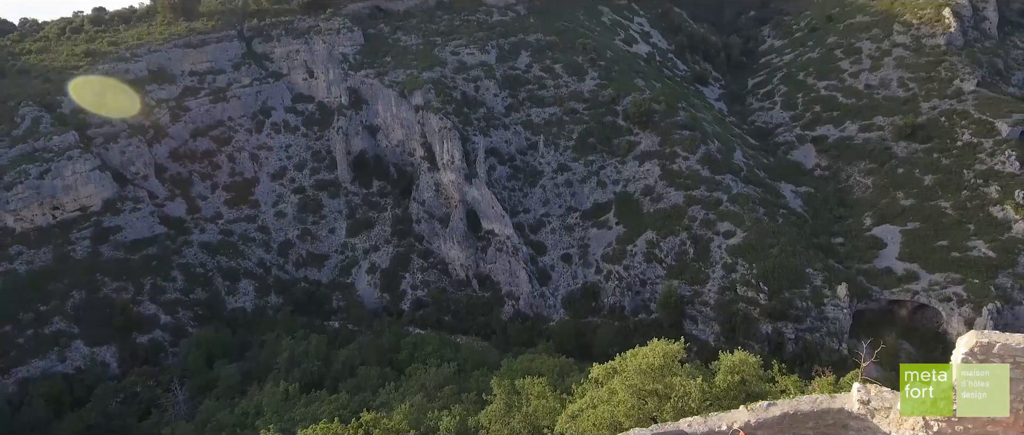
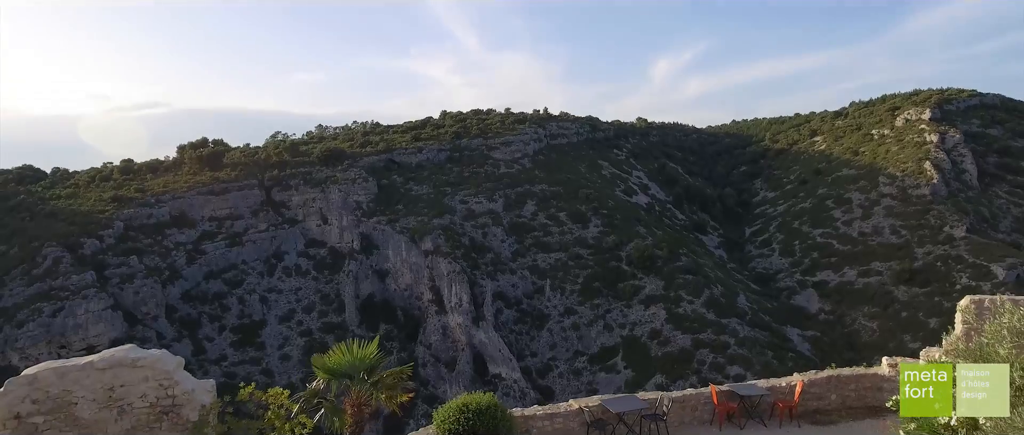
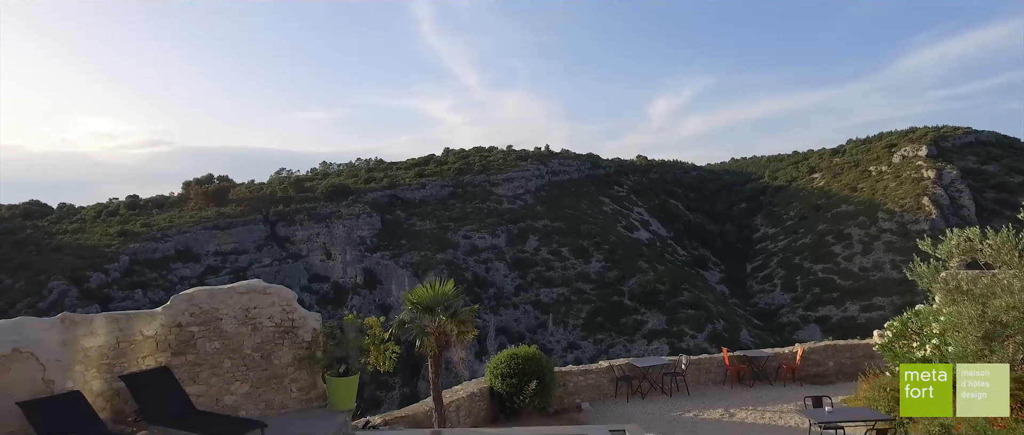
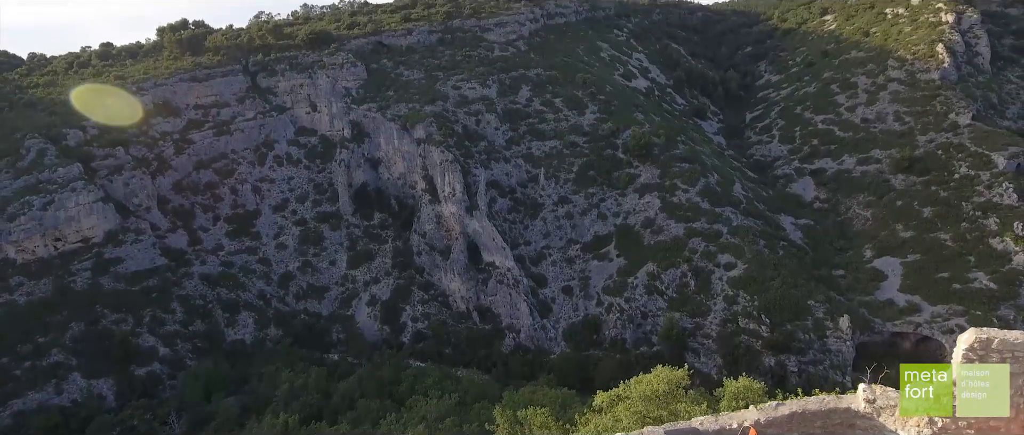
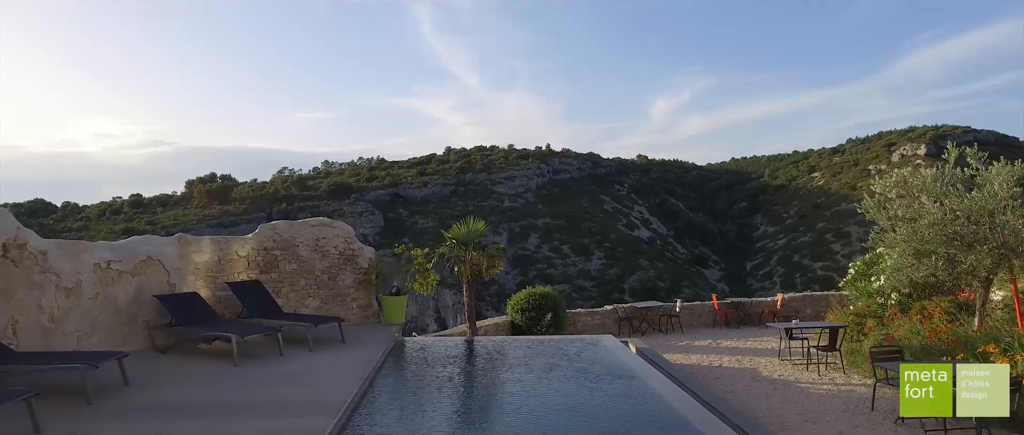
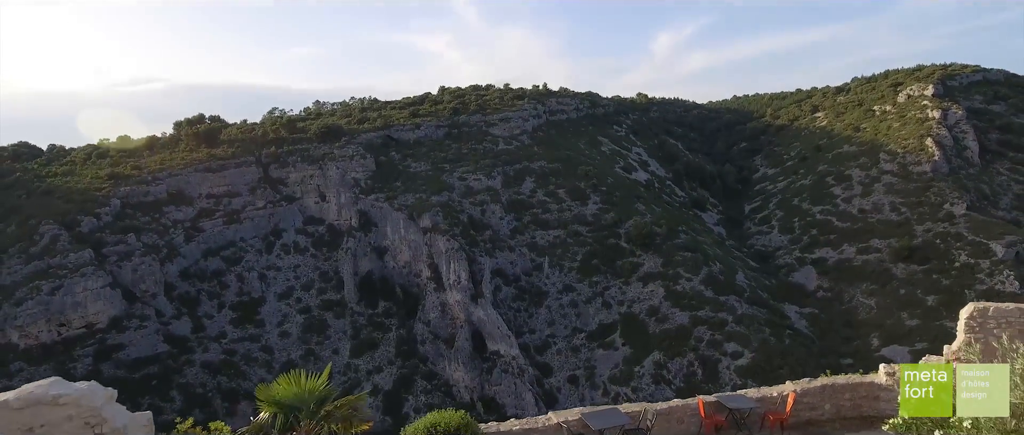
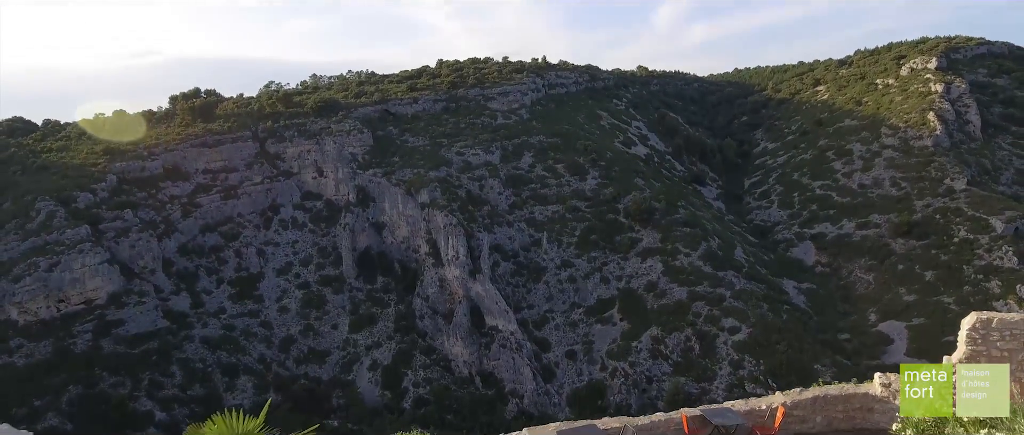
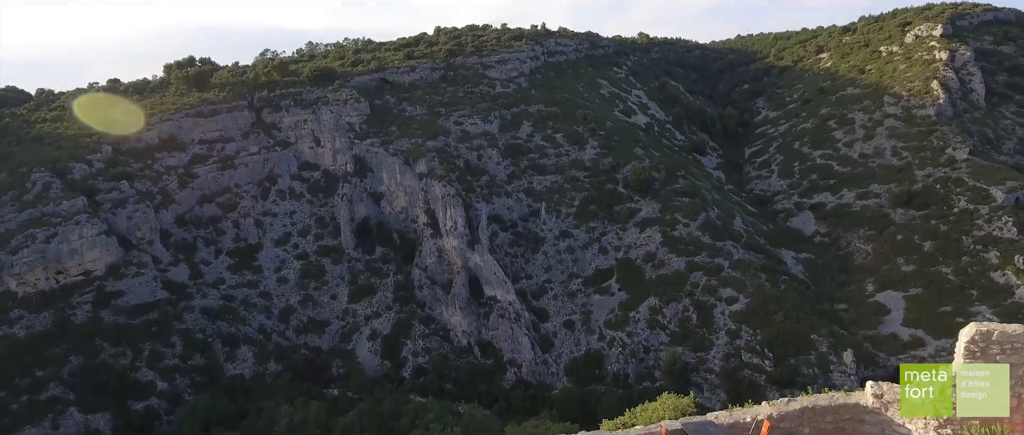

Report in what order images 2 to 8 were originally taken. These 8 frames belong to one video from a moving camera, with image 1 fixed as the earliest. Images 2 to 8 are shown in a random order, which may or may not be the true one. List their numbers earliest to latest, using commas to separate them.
4, 8, 7, 6, 2, 3, 5
